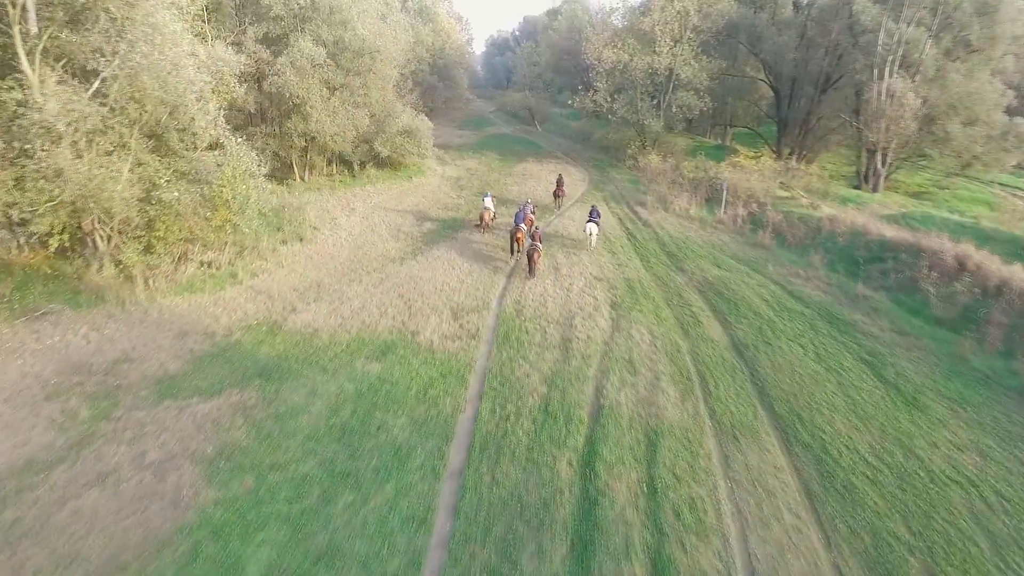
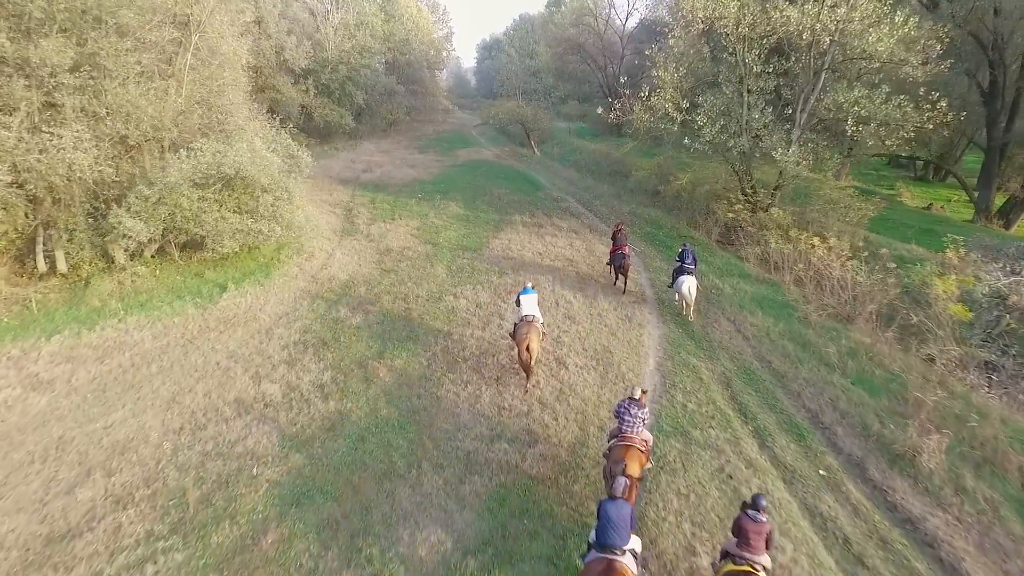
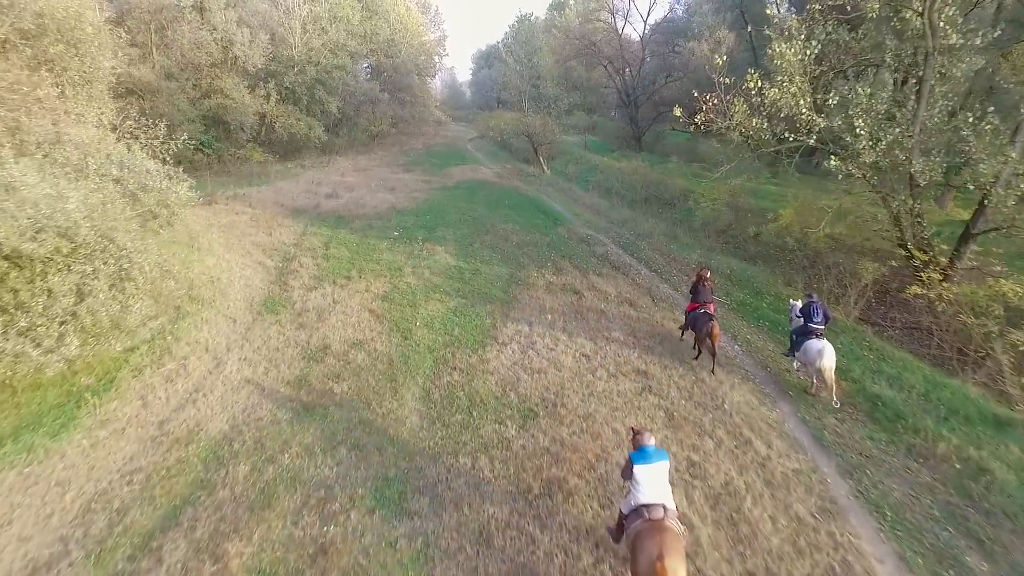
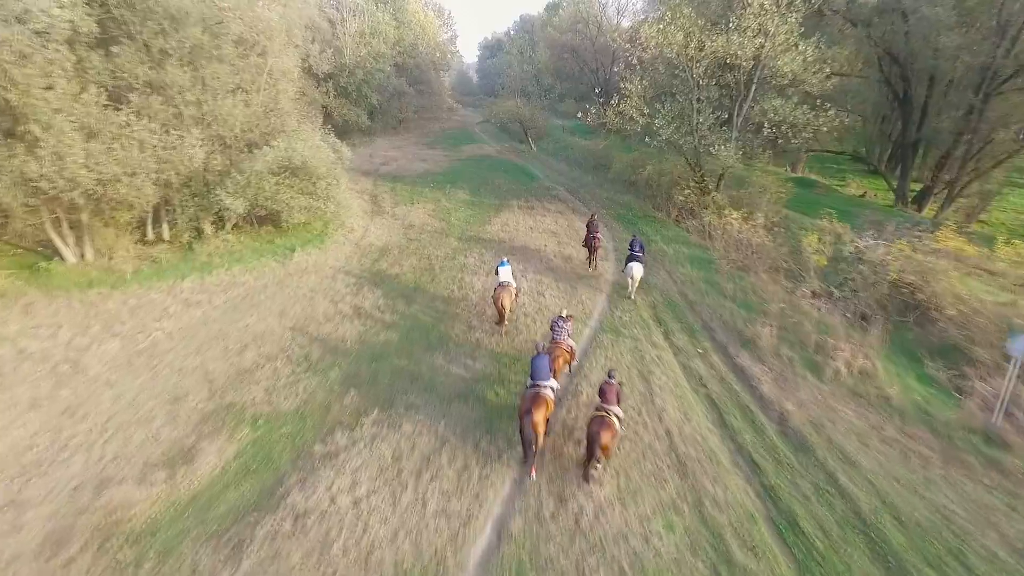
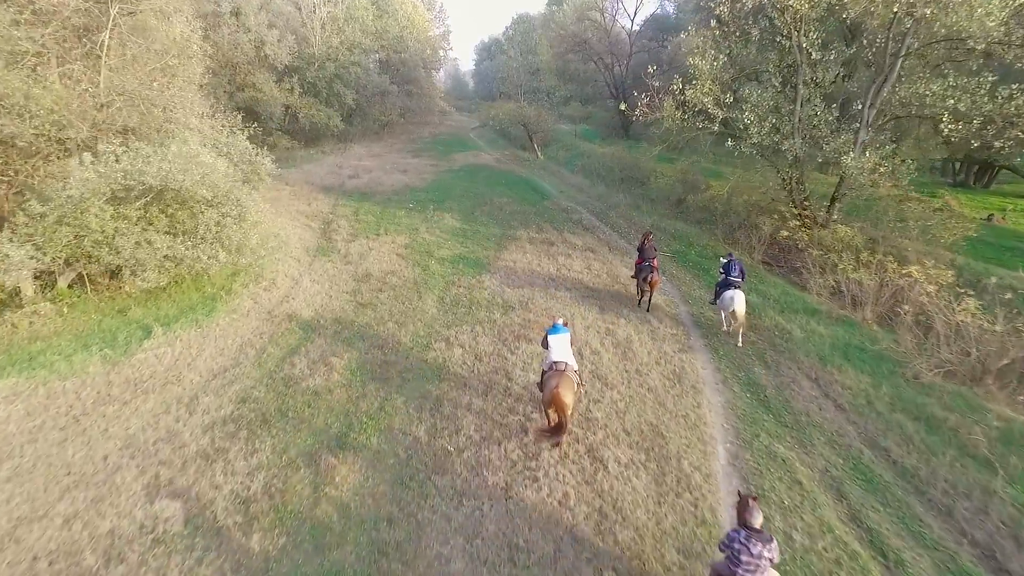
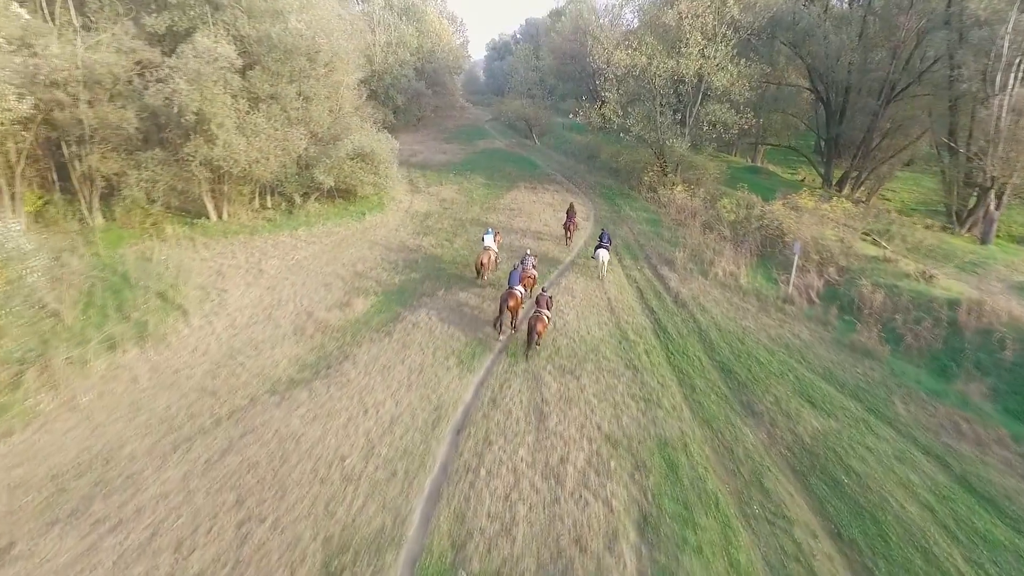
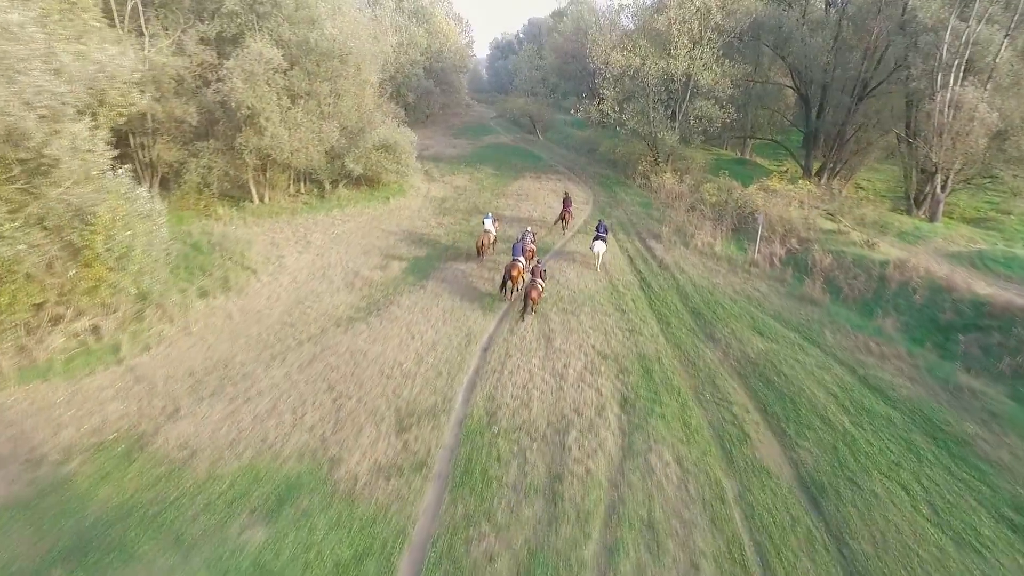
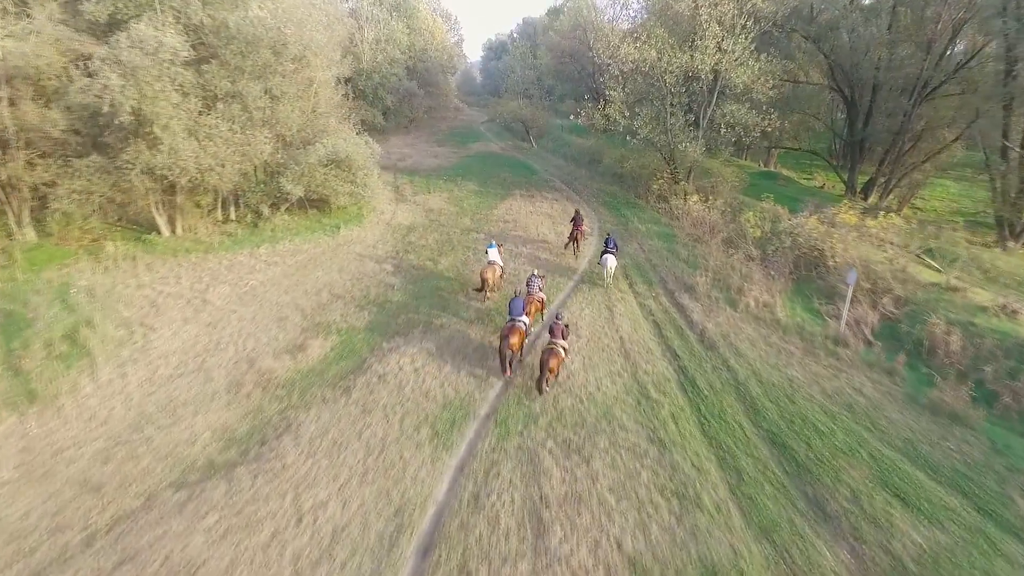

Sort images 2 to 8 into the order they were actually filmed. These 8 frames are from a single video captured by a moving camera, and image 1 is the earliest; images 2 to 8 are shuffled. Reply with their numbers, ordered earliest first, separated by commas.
7, 6, 8, 4, 2, 5, 3
